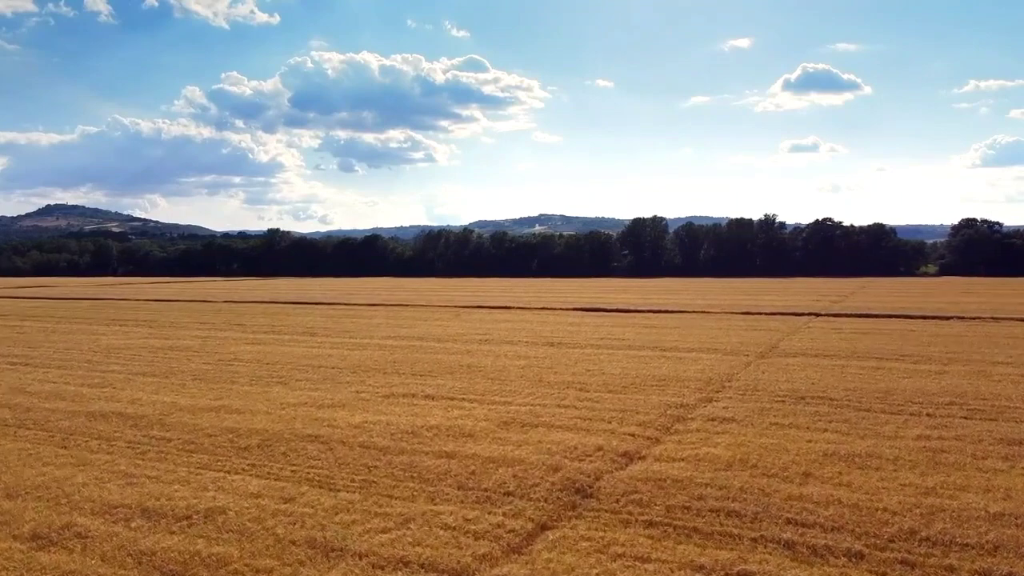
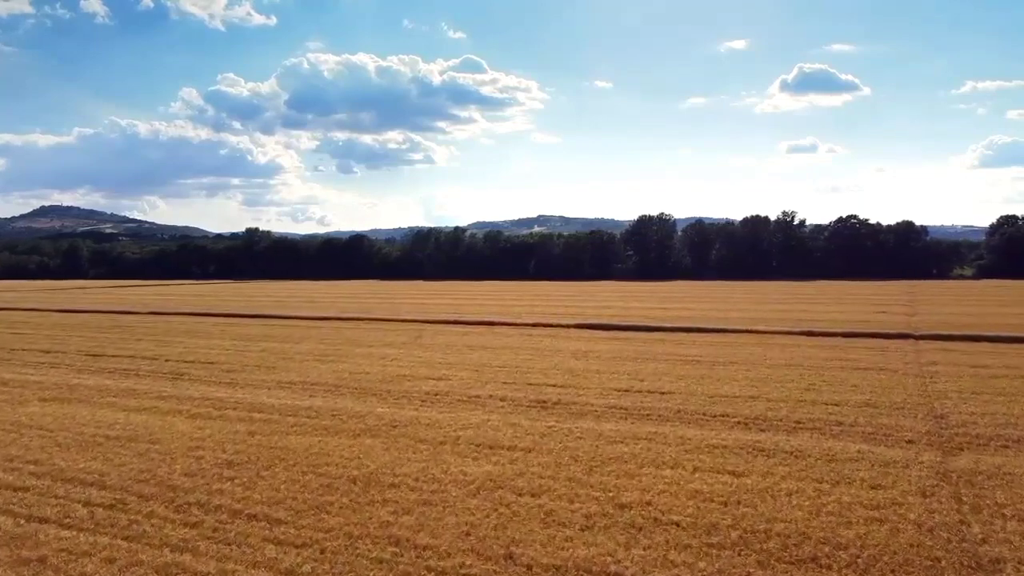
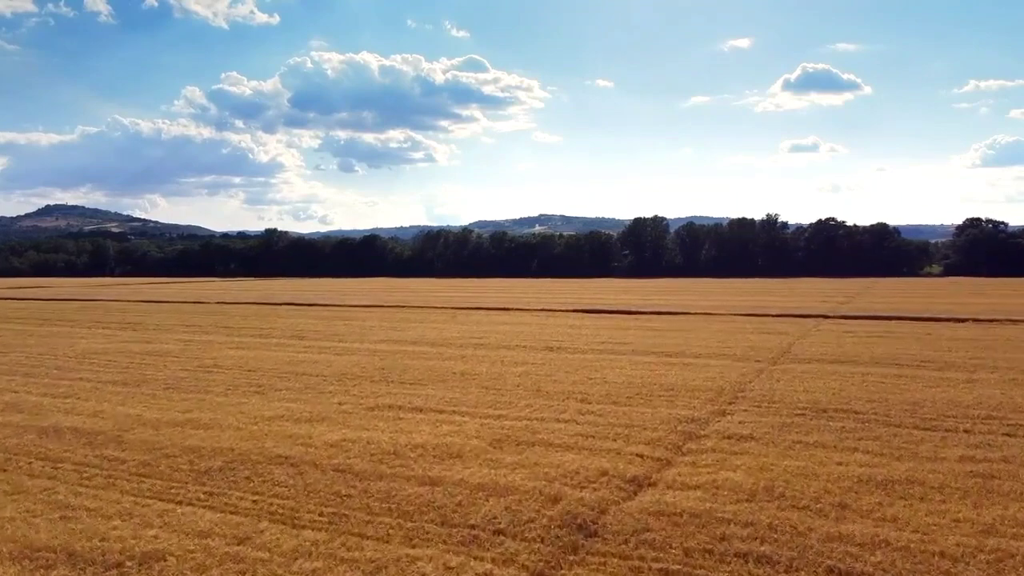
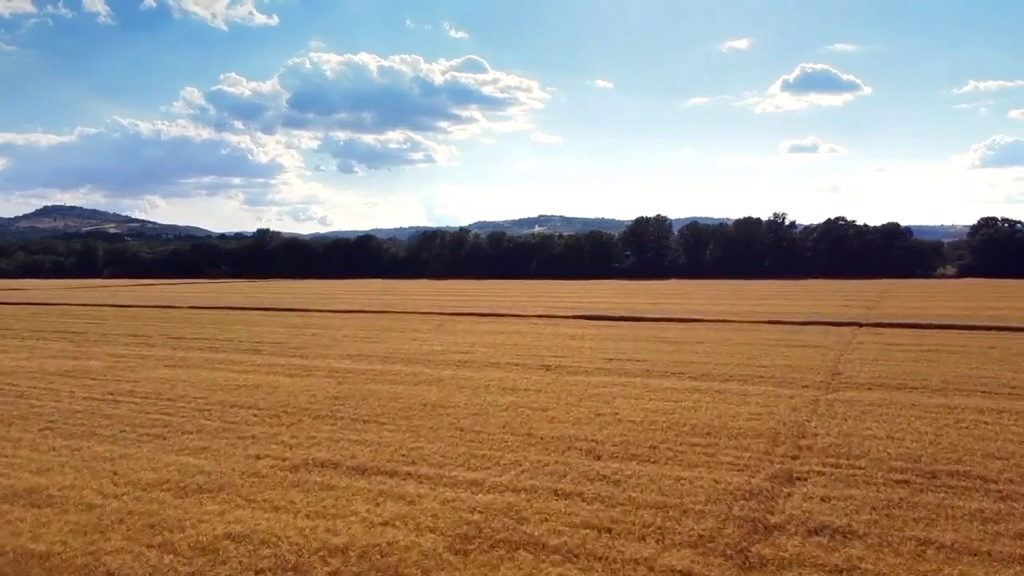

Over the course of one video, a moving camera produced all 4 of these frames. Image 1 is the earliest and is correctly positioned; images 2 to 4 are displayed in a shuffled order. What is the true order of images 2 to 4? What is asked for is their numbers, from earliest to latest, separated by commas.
3, 4, 2
